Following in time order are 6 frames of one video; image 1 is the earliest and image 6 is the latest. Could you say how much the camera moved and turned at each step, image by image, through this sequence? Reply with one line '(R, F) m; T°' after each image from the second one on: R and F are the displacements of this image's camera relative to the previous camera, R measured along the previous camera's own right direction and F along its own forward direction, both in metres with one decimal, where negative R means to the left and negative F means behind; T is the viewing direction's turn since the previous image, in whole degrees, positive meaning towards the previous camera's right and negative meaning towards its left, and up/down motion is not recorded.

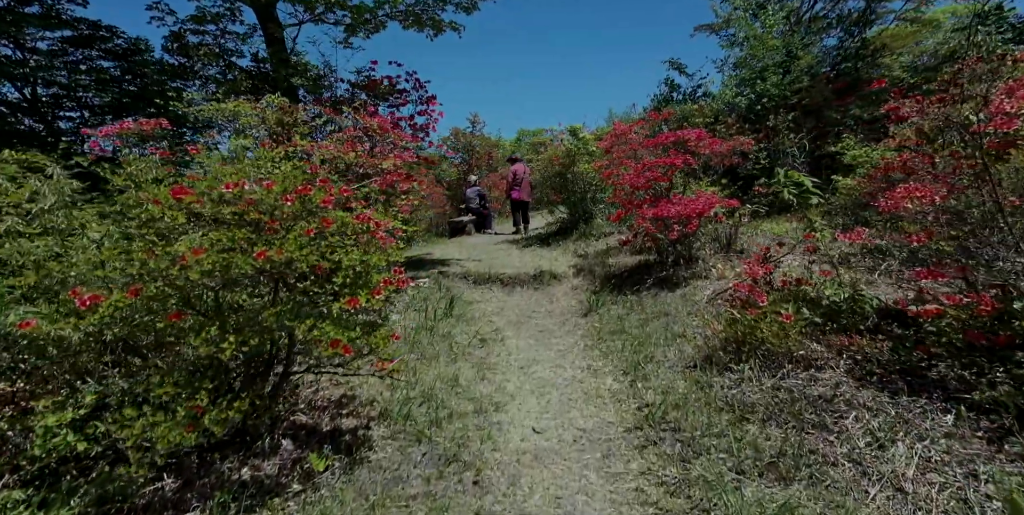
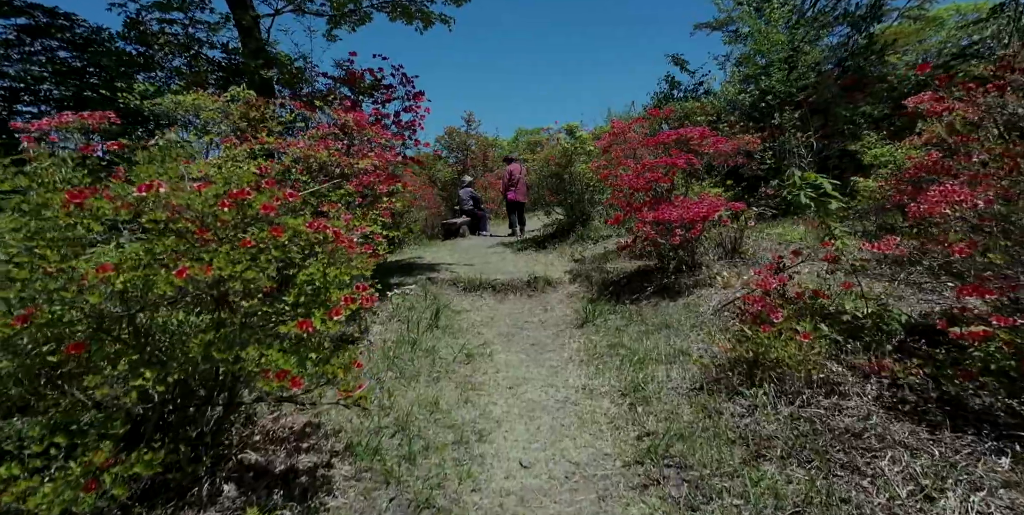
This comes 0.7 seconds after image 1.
(+0.1, +0.4) m; 0°
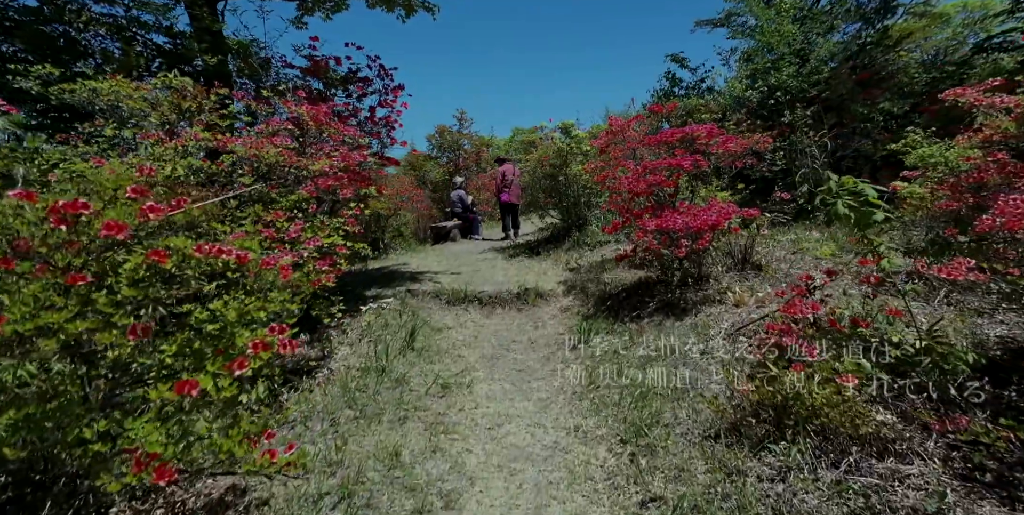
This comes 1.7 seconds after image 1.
(+0.1, +0.6) m; 0°
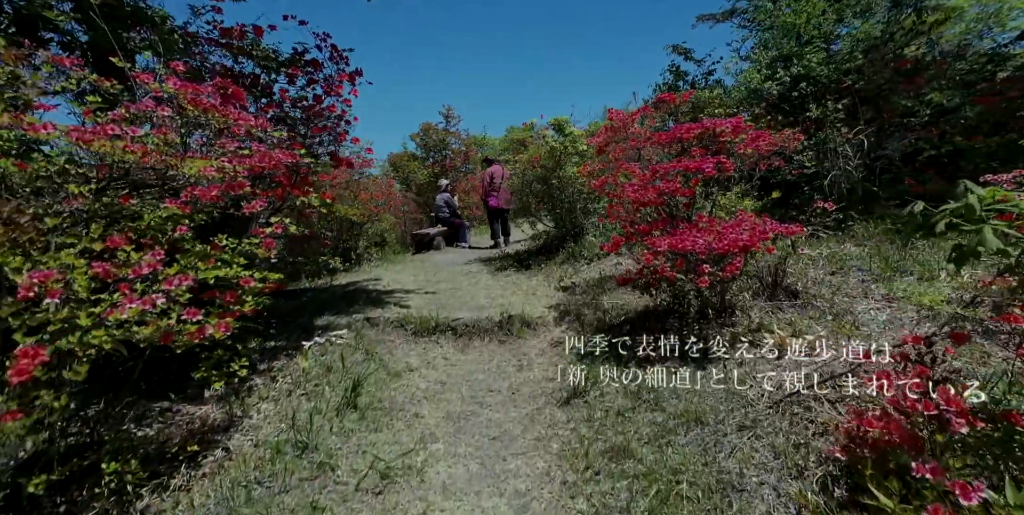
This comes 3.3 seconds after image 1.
(+0.2, +1.1) m; 0°
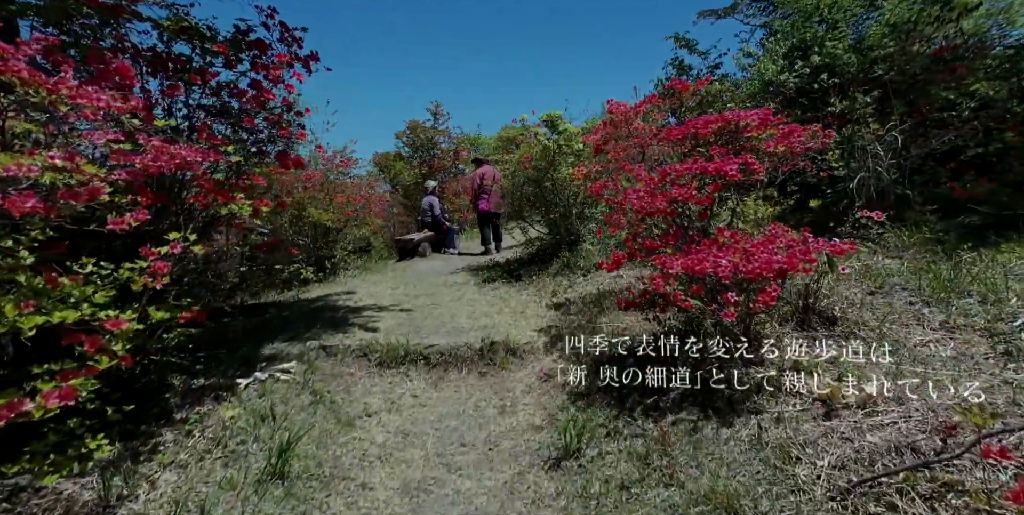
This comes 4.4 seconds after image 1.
(+0.1, +0.8) m; 0°
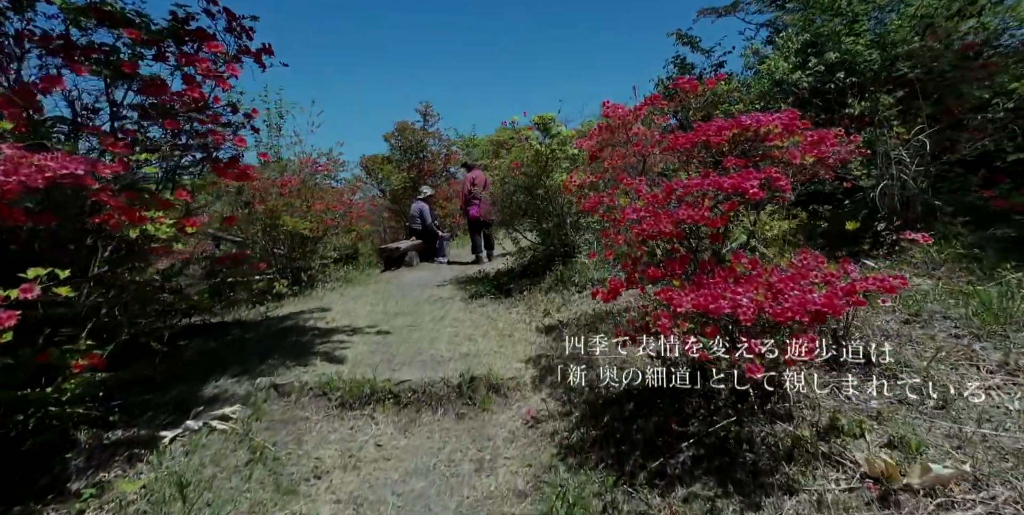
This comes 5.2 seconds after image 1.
(+0.1, +0.6) m; 0°
